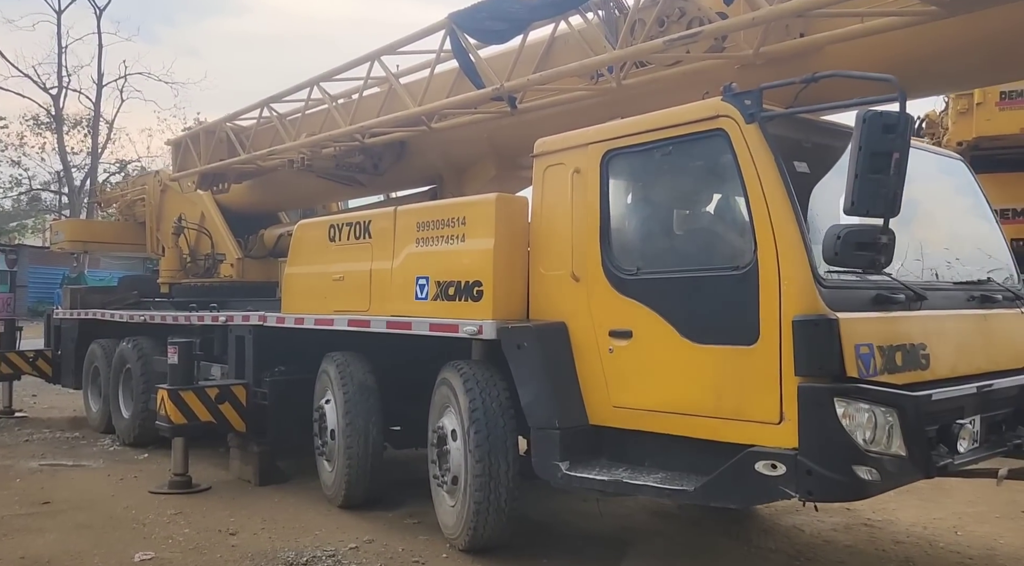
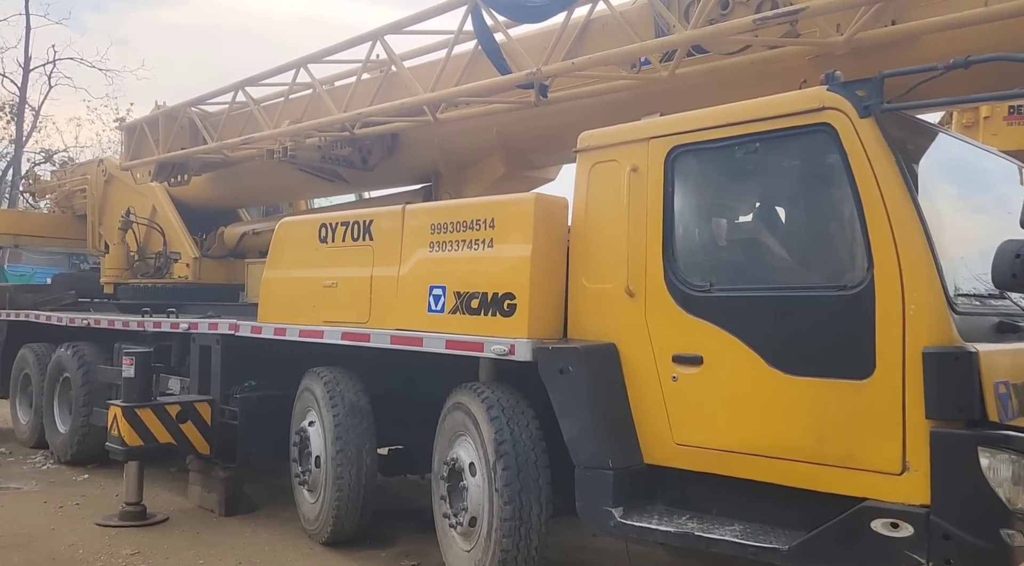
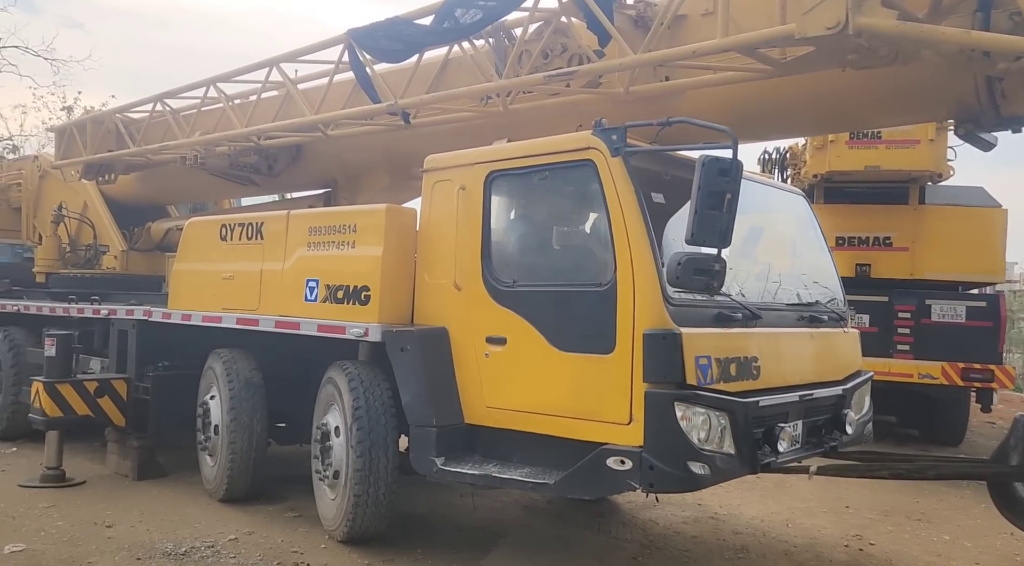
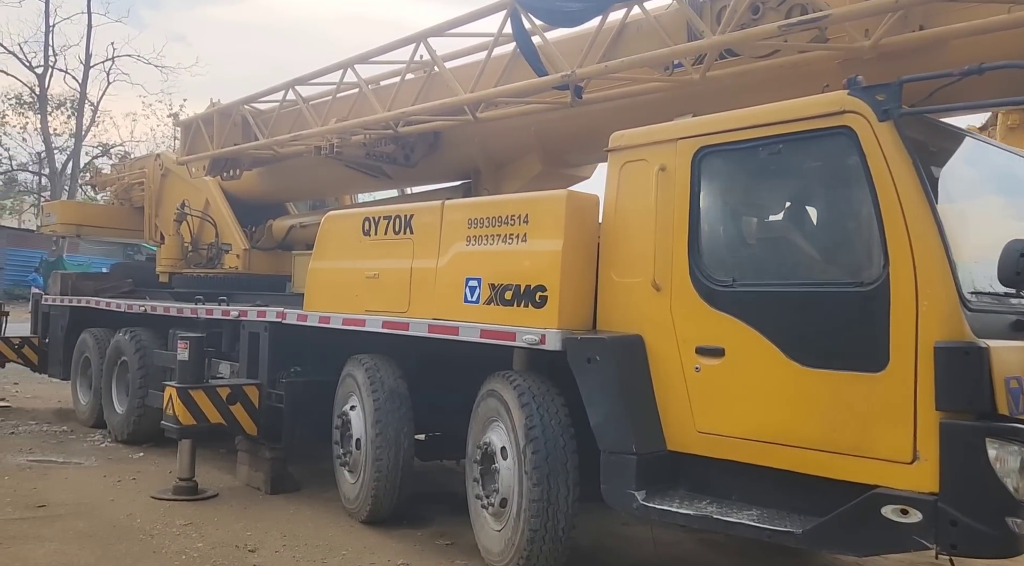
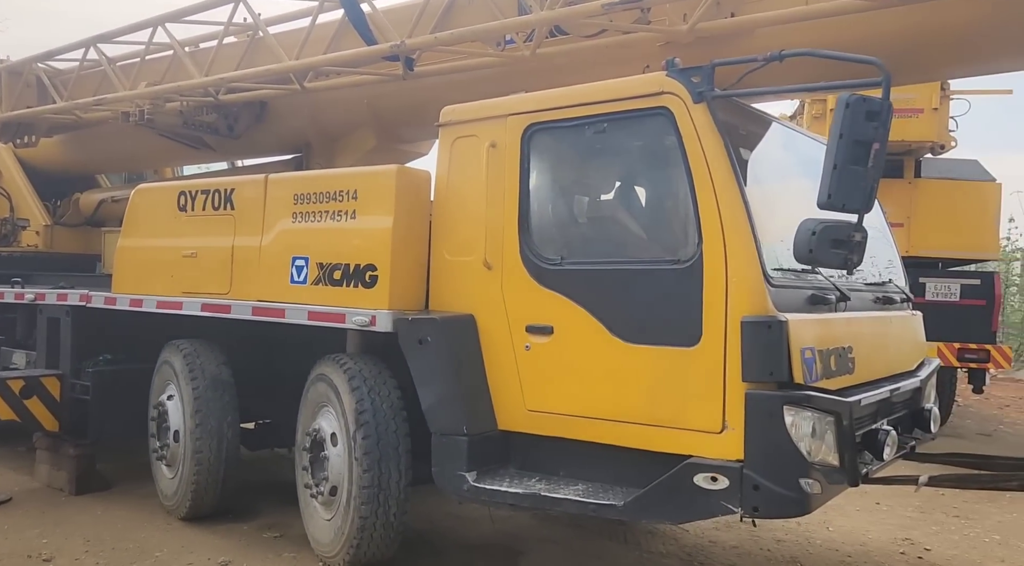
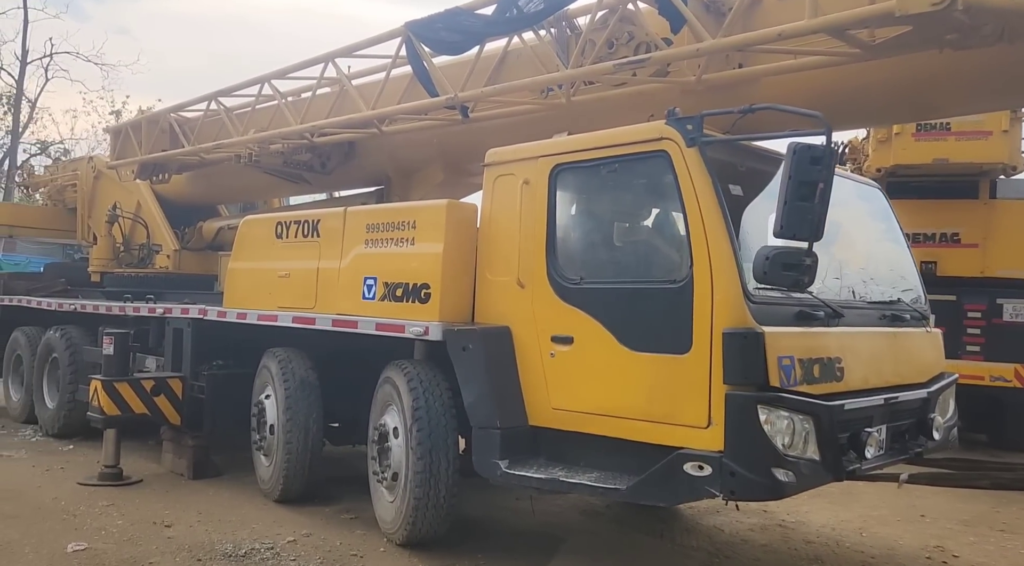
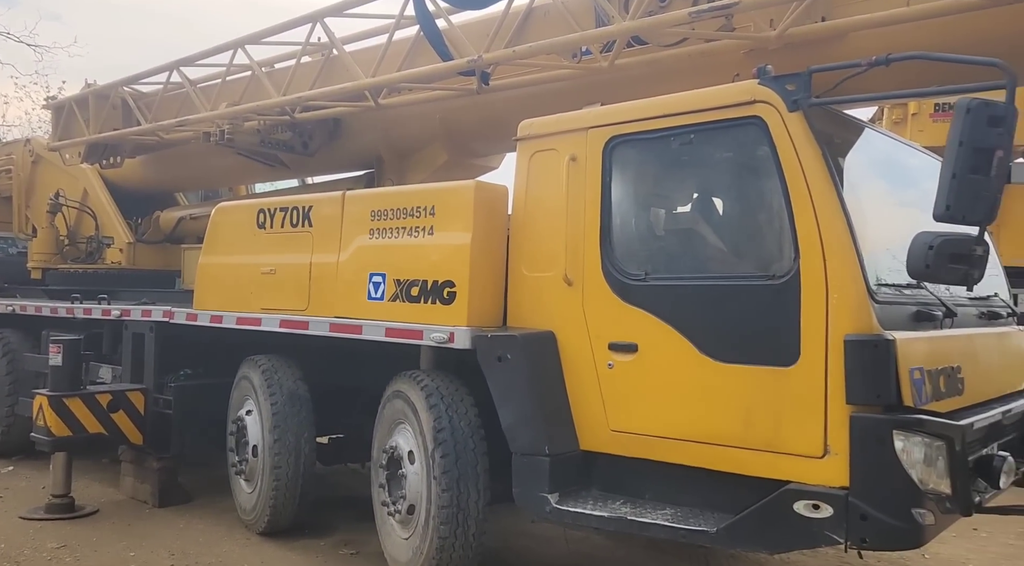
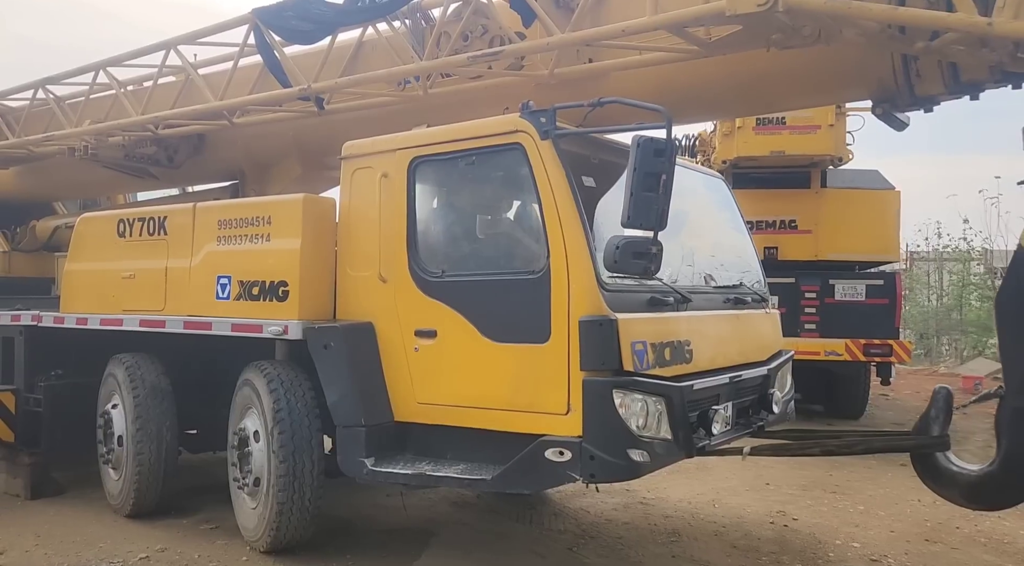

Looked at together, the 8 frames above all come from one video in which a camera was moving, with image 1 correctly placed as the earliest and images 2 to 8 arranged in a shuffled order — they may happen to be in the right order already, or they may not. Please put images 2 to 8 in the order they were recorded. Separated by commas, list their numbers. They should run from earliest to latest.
2, 7, 5, 8, 3, 6, 4
